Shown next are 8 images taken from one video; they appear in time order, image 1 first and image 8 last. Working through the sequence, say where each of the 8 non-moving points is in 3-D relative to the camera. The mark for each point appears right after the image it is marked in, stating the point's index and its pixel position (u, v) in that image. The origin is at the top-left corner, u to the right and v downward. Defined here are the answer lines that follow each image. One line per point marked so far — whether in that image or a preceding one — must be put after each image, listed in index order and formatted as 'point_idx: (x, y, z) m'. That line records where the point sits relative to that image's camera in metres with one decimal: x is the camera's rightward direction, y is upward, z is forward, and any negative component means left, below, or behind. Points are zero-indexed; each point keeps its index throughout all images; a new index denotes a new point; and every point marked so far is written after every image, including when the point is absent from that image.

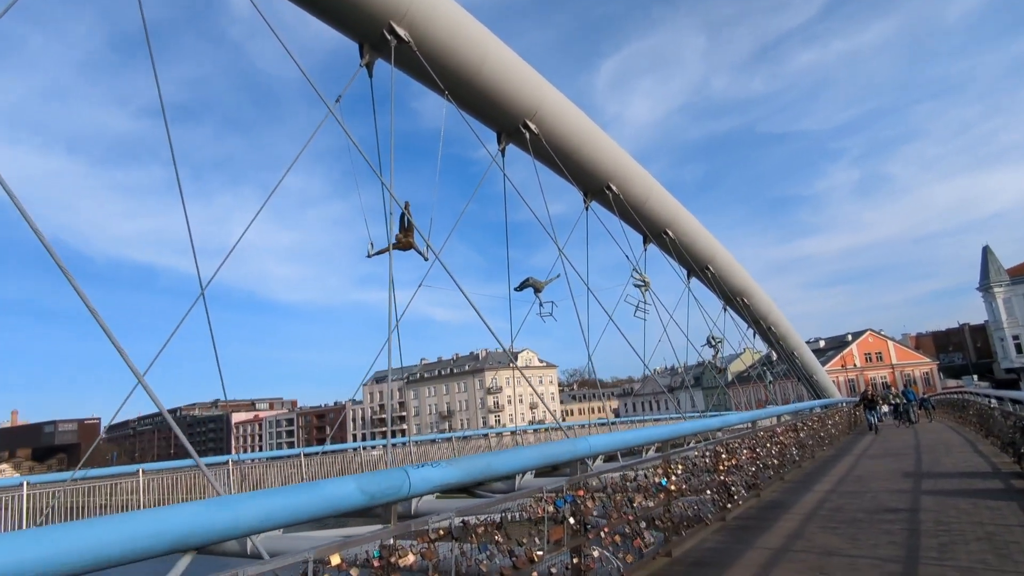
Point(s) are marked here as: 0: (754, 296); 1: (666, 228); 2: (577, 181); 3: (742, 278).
0: (+6.0, -0.2, +15.4) m
1: (+2.6, +1.0, +10.4) m
2: (+0.9, +1.5, +8.4) m
3: (+5.2, +0.3, +14.0) m
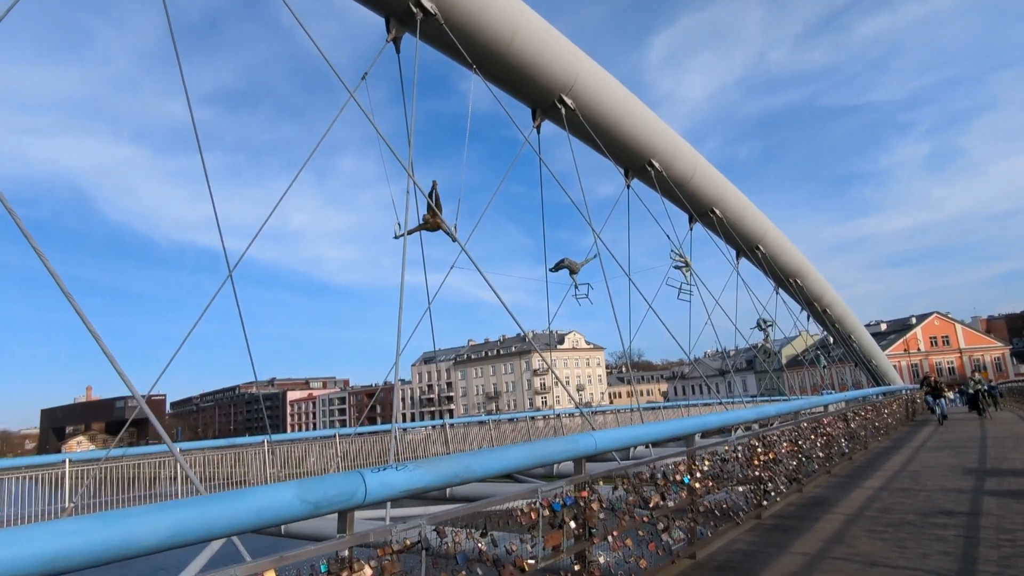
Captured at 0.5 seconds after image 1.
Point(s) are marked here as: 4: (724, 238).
0: (+7.0, +0.3, +14.7) m
1: (+3.2, +1.3, +9.9) m
2: (+1.4, +1.7, +8.1) m
3: (+6.1, +0.7, +13.4) m
4: (+3.7, +0.9, +10.8) m
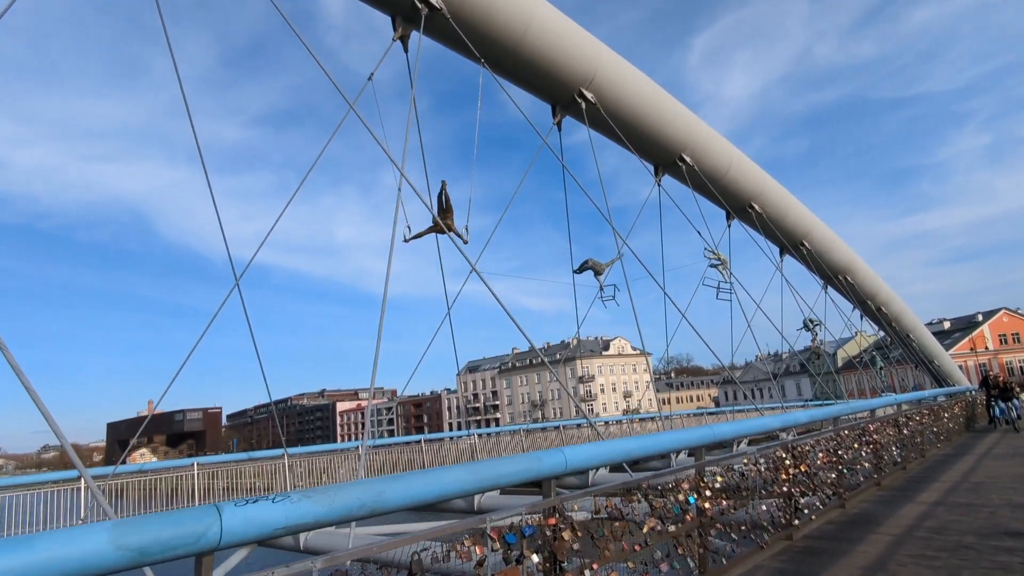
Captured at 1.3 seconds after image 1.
0: (+7.8, +0.3, +14.0) m
1: (+3.6, +1.3, +9.5) m
2: (+1.7, +1.7, +7.8) m
3: (+6.8, +0.7, +12.7) m
4: (+4.1, +0.9, +10.2) m
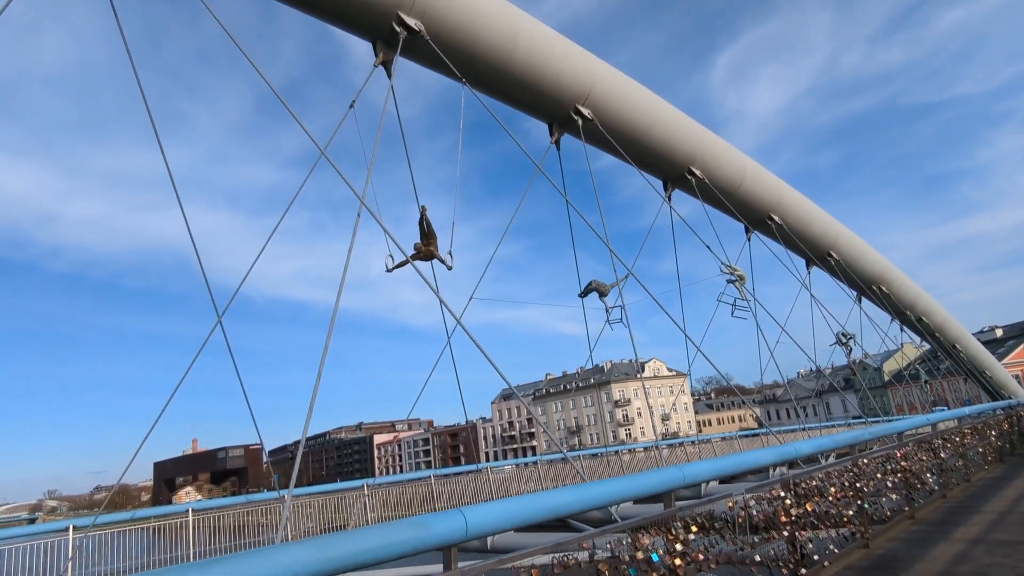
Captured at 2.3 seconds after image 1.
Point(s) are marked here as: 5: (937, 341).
0: (+8.2, +0.1, +13.3) m
1: (+3.8, +1.1, +9.1) m
2: (+1.7, +1.4, +7.5) m
3: (+7.1, +0.5, +12.1) m
4: (+4.3, +0.7, +9.8) m
5: (+12.0, -1.5, +17.5) m
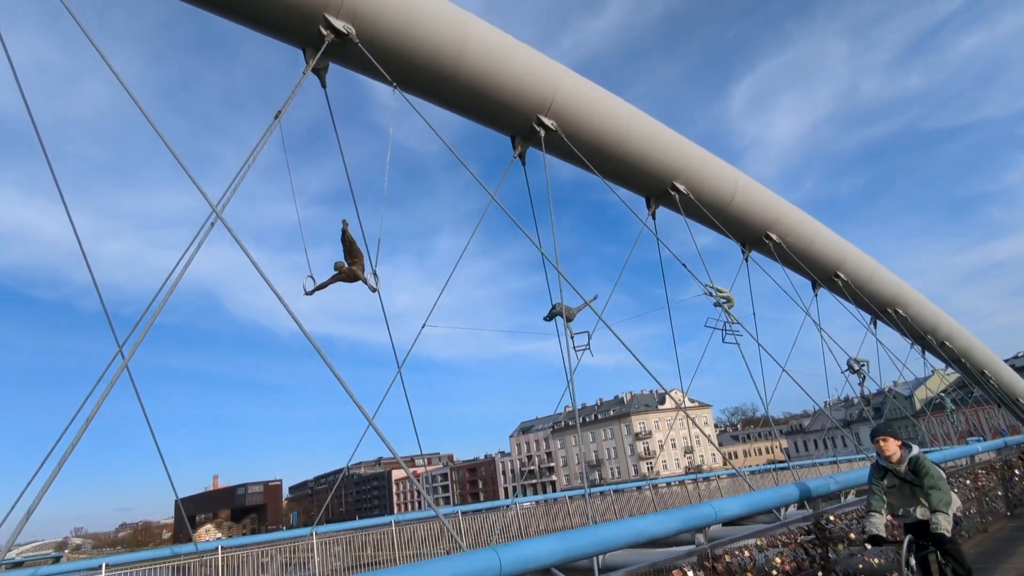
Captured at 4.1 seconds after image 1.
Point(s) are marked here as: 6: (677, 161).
0: (+8.1, -0.4, +12.5) m
1: (+3.5, +0.8, +8.5) m
2: (+1.3, +1.2, +7.0) m
3: (+6.9, +0.1, +11.4) m
4: (+4.1, +0.3, +9.2) m
5: (+12.0, -2.1, +16.5) m
6: (+1.8, +1.4, +6.9) m
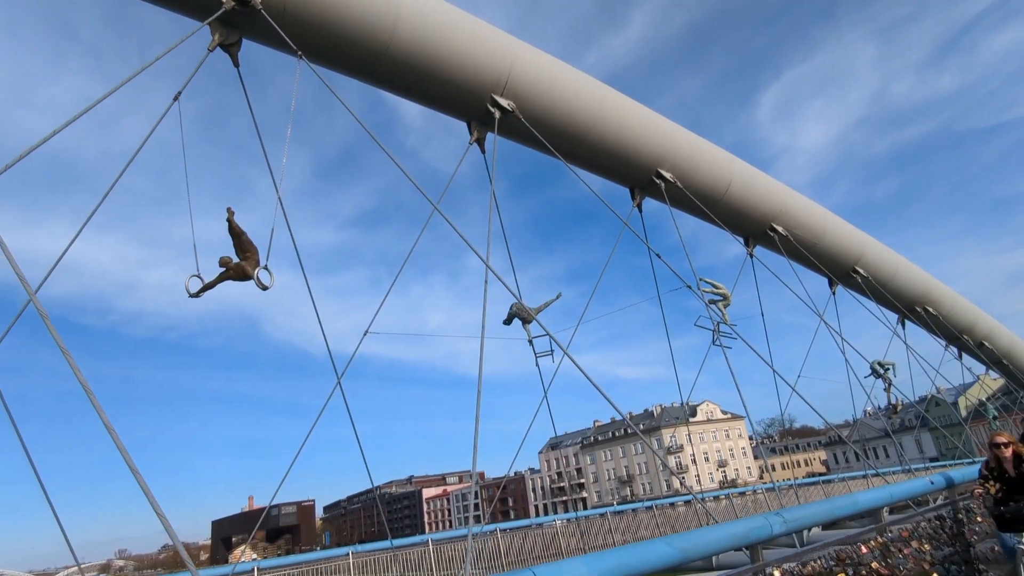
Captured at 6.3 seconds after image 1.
0: (+8.2, -0.4, +11.7) m
1: (+3.4, +0.7, +7.9) m
2: (+1.2, +1.1, +6.6) m
3: (+7.0, +0.1, +10.6) m
4: (+4.0, +0.3, +8.5) m
5: (+12.4, -2.1, +15.5) m
6: (+1.7, +1.4, +6.5) m
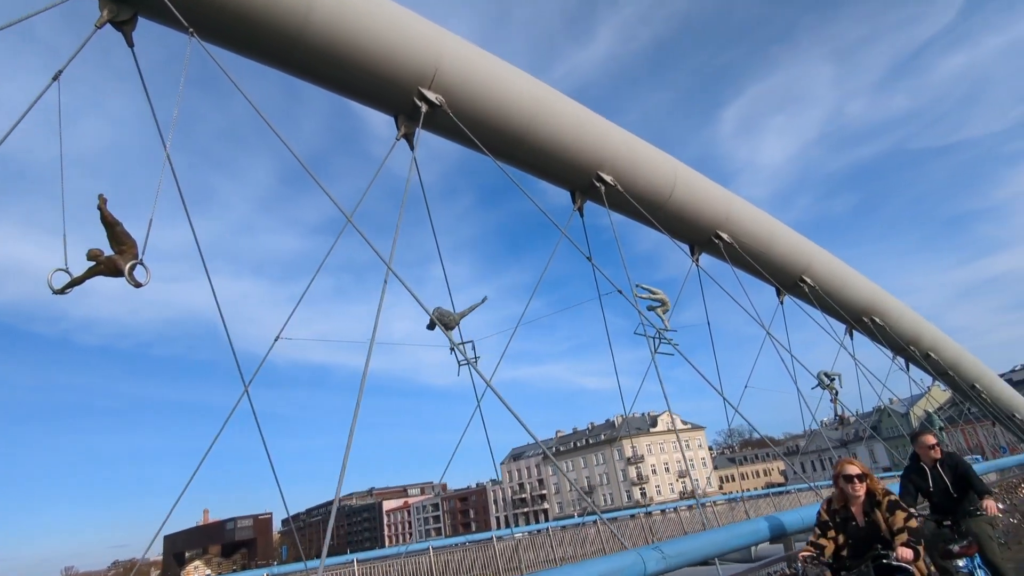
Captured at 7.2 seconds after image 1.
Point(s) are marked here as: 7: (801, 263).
0: (+7.1, -0.6, +11.7) m
1: (+2.5, +0.6, +7.7) m
2: (+0.4, +1.1, +6.2) m
3: (+6.0, -0.1, +10.5) m
4: (+3.1, +0.2, +8.3) m
5: (+11.1, -2.4, +15.7) m
6: (+0.9, +1.3, +6.1) m
7: (+5.1, +0.4, +11.0) m
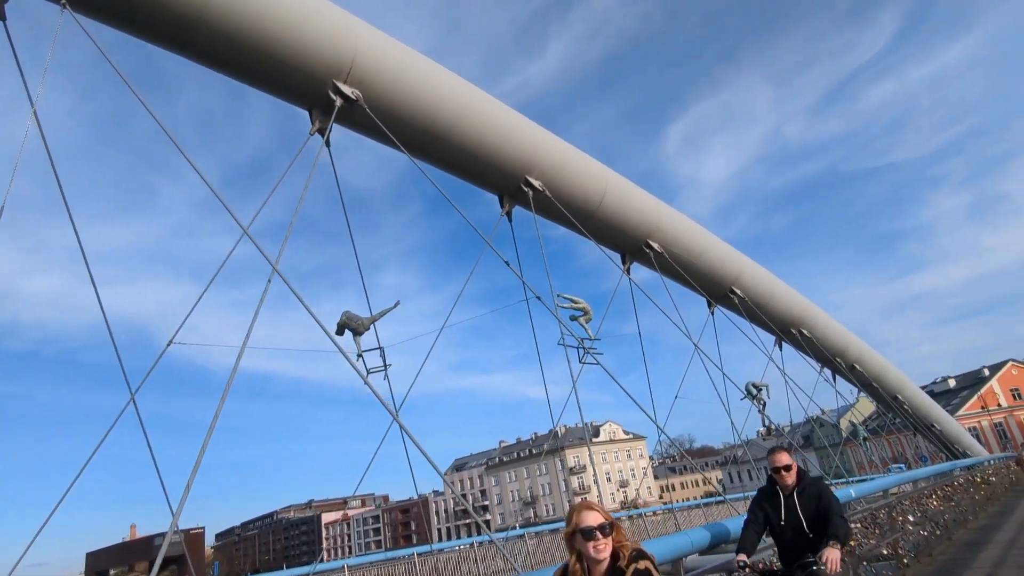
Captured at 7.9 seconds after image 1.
0: (+5.8, -0.8, +11.9) m
1: (+1.6, +0.5, +7.6) m
2: (-0.4, +1.0, +5.9) m
3: (+4.8, -0.3, +10.7) m
4: (+2.1, 0.0, +8.3) m
5: (+9.4, -2.8, +16.2) m
6: (+0.1, +1.3, +5.9) m
7: (+3.9, +0.2, +11.1) m
